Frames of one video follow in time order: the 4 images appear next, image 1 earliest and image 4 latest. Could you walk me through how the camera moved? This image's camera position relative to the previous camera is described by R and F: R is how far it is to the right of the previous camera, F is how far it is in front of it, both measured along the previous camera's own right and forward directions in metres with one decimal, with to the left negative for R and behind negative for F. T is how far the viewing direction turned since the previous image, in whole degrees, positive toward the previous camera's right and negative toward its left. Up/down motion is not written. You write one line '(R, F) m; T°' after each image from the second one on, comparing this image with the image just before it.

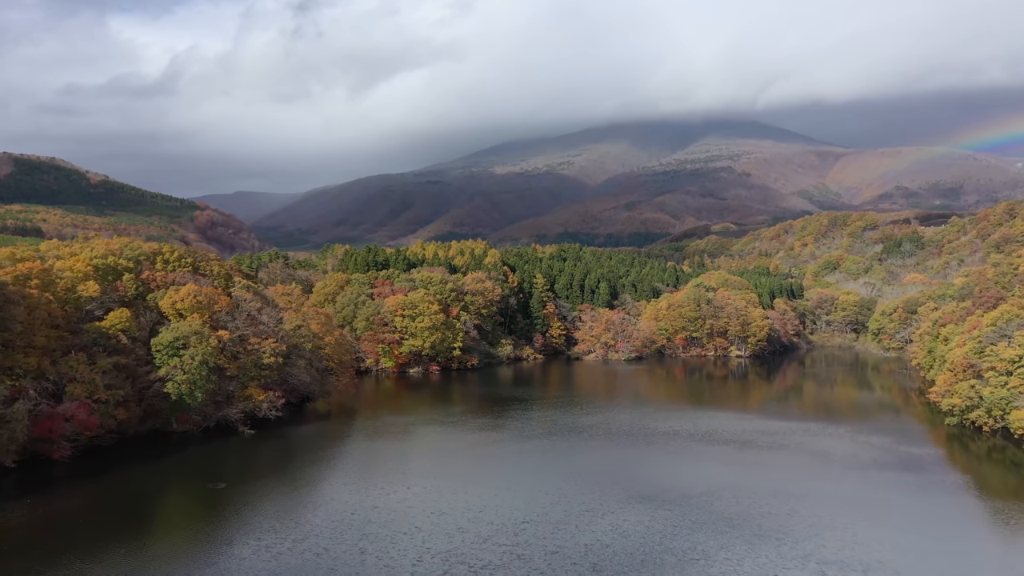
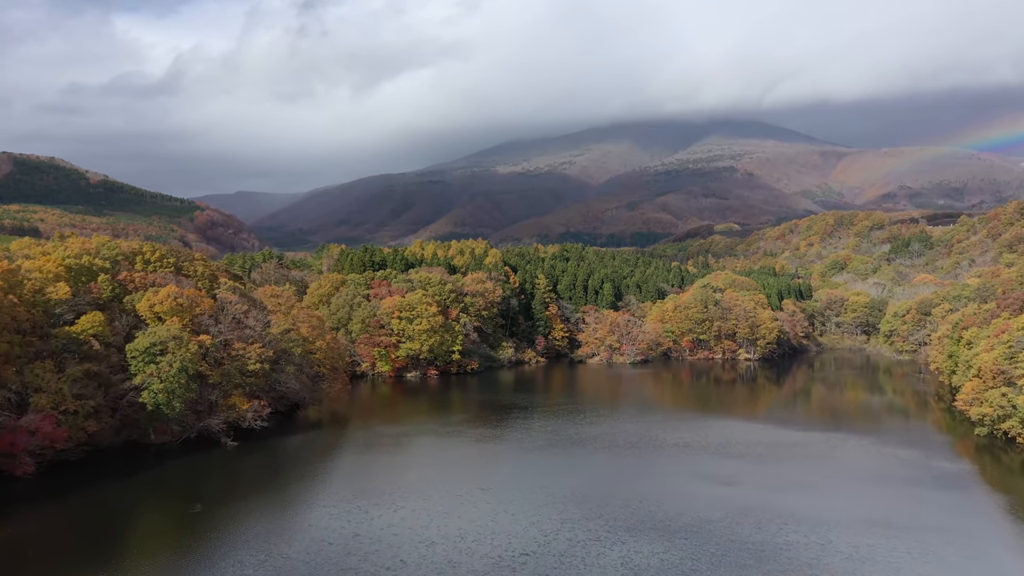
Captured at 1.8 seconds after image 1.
(+0.1, +2.6) m; 0°
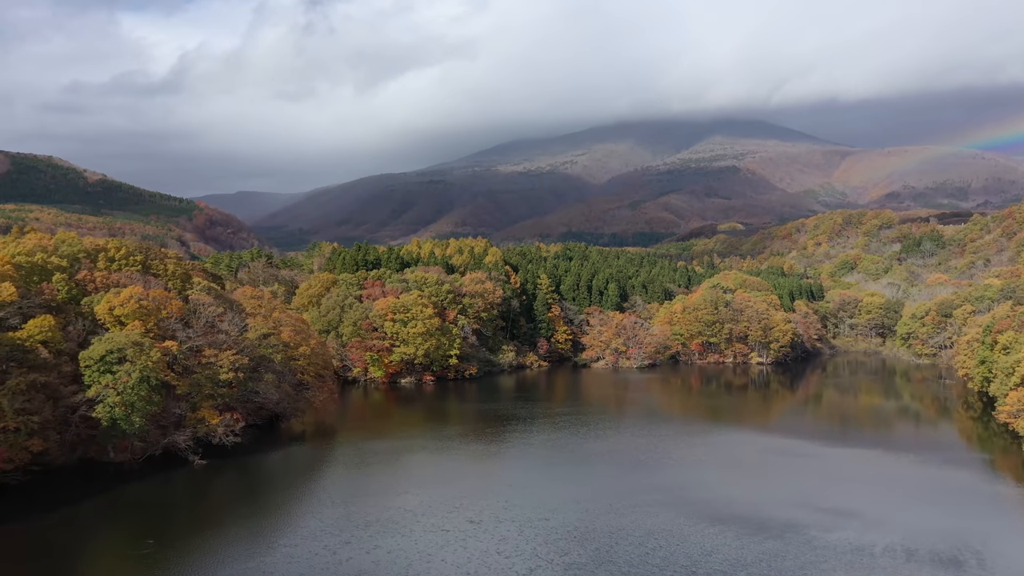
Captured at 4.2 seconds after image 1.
(+0.1, +3.8) m; 0°
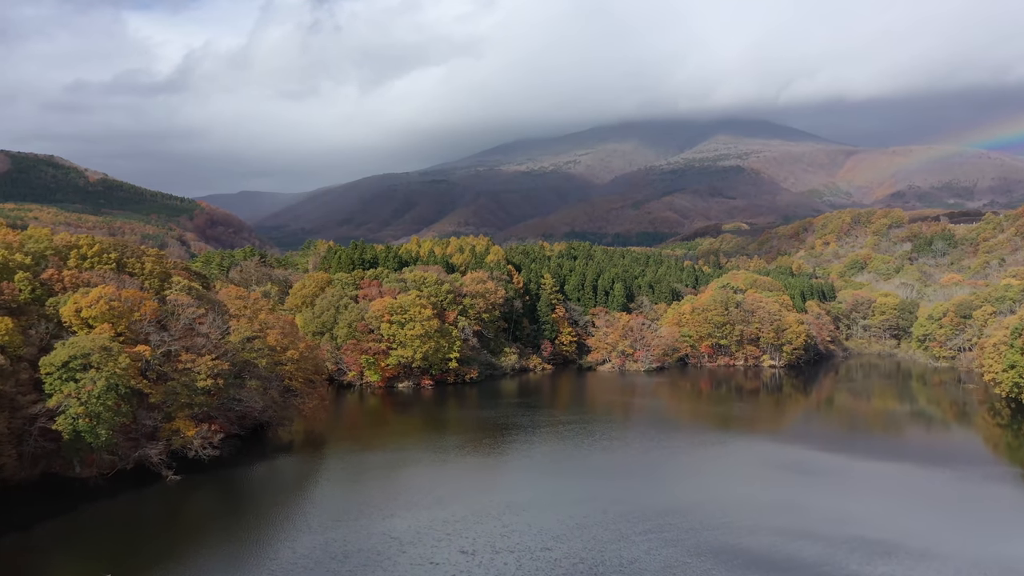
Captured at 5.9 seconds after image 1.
(0.0, +2.8) m; 0°
